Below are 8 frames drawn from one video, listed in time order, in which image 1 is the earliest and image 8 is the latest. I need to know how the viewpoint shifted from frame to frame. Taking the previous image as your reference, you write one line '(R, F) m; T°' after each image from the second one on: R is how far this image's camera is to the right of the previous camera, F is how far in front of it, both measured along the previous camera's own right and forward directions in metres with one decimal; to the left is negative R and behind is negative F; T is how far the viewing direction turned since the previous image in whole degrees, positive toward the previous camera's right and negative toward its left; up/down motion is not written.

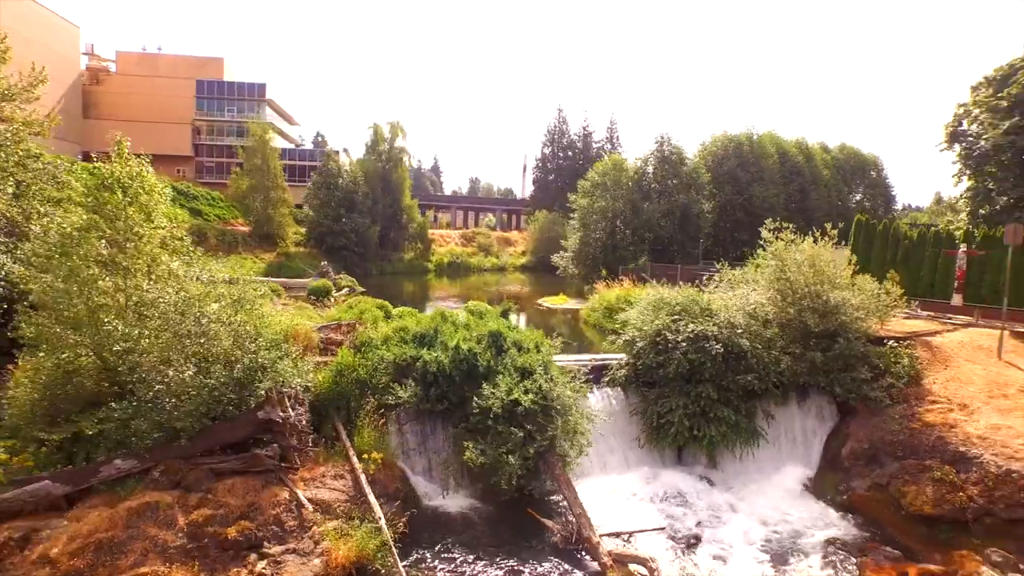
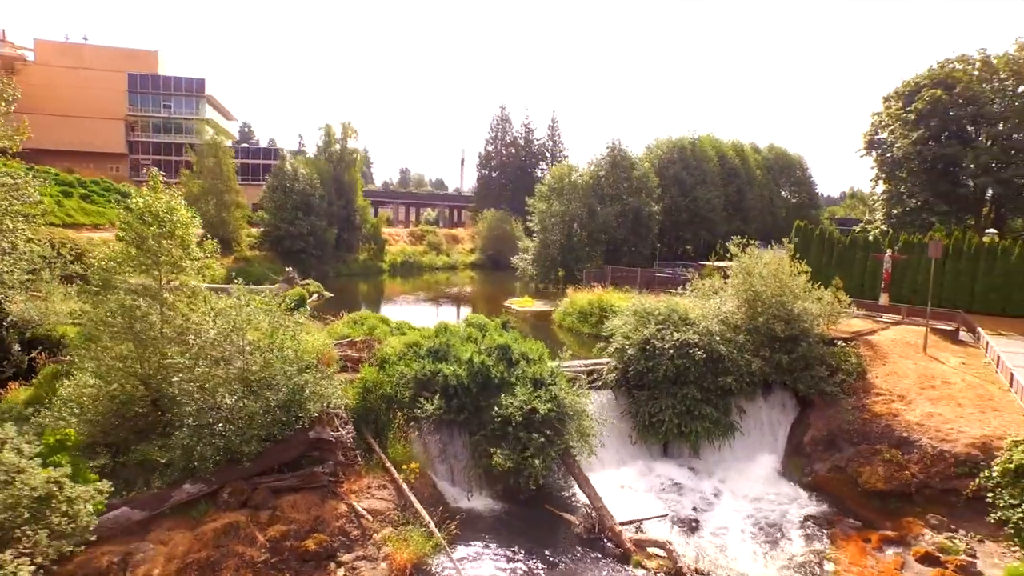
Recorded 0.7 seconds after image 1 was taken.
(-2.0, -1.3) m; +6°
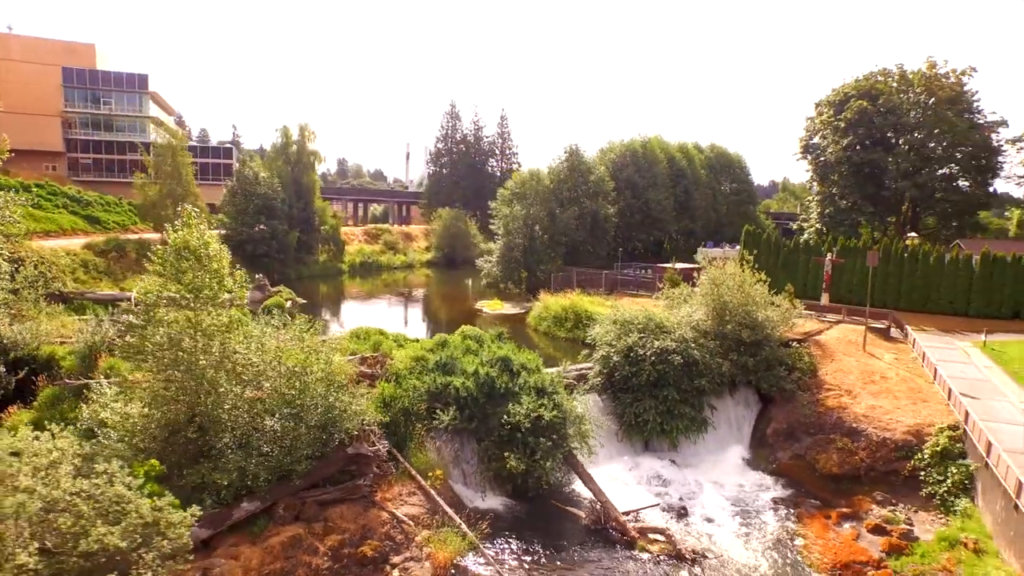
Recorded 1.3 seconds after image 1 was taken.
(-1.8, -1.5) m; +6°
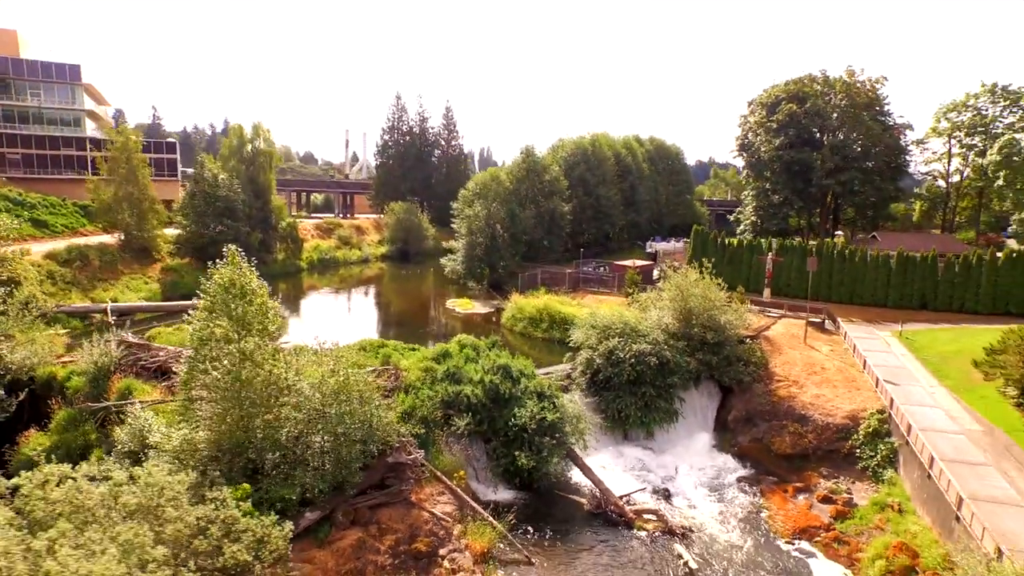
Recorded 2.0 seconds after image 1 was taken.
(-2.1, -2.0) m; +6°
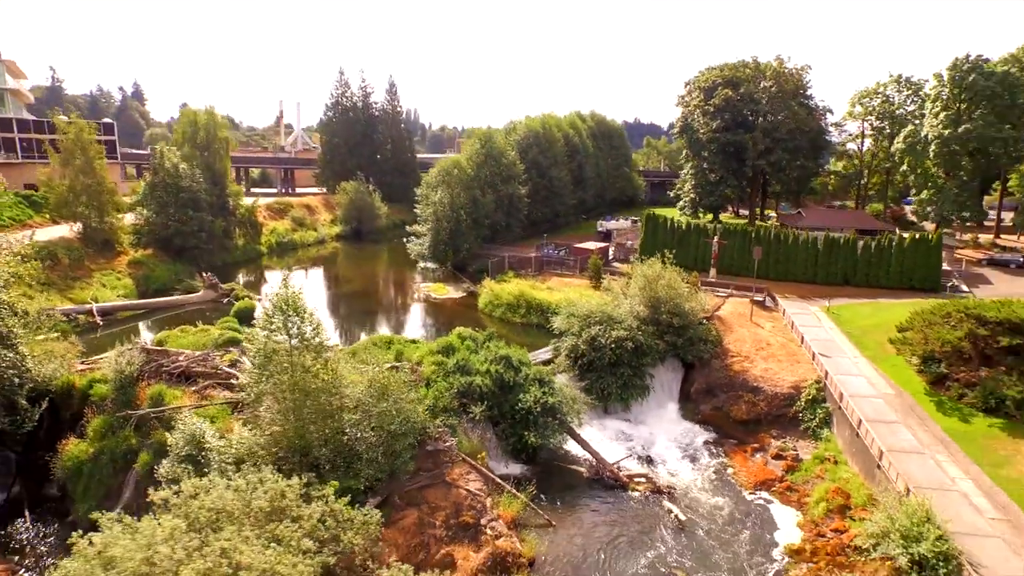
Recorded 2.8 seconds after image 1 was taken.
(-2.5, -2.5) m; +6°
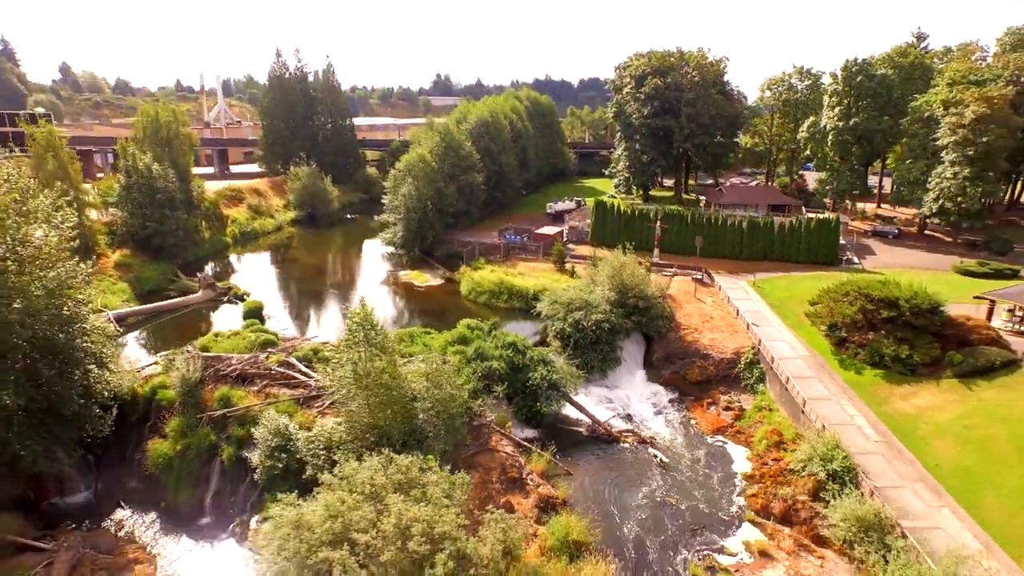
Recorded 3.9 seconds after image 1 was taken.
(-3.9, -4.7) m; +8°
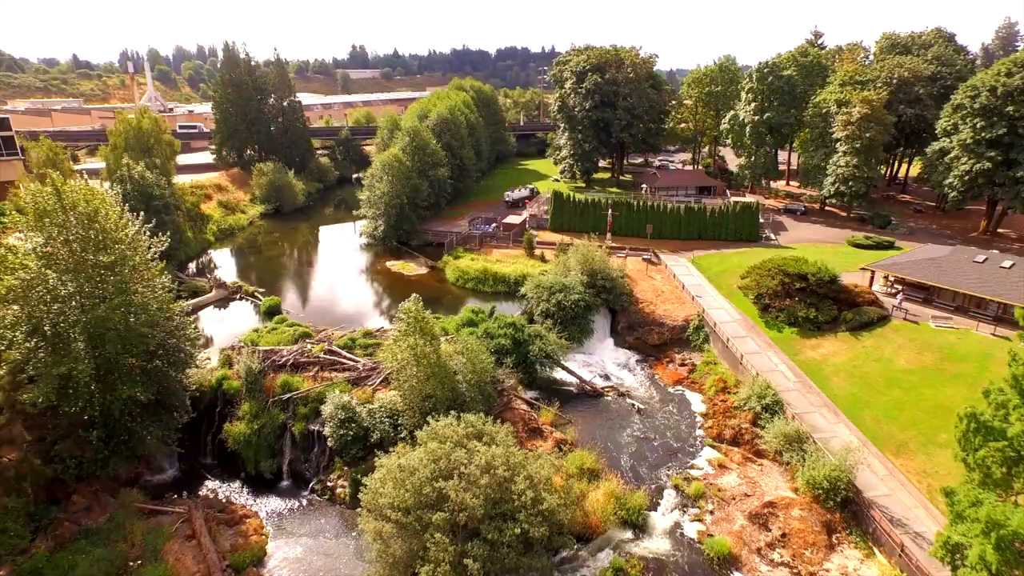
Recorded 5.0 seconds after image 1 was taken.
(-4.1, -6.1) m; +7°
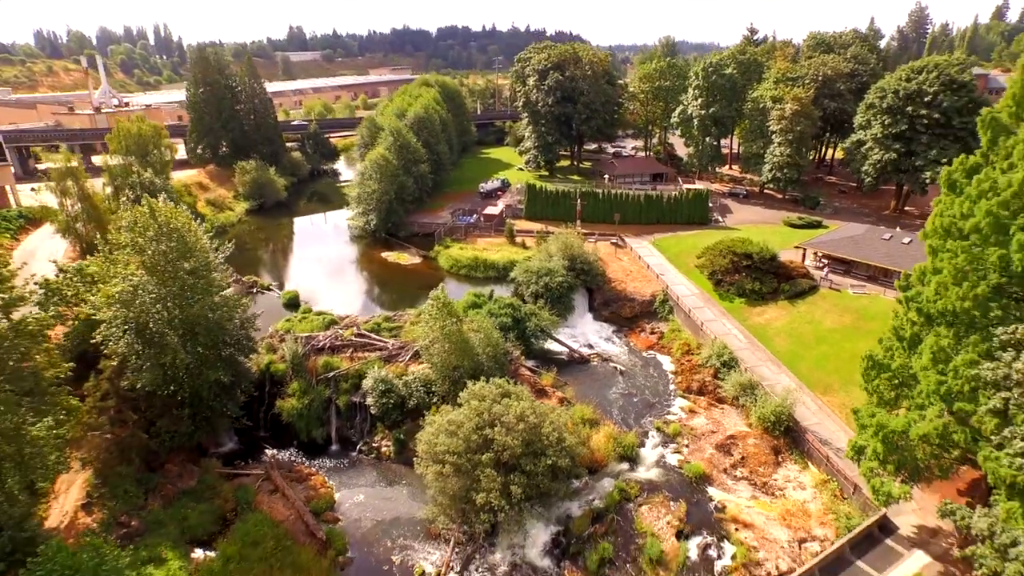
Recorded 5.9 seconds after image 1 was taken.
(-3.3, -5.8) m; +5°
